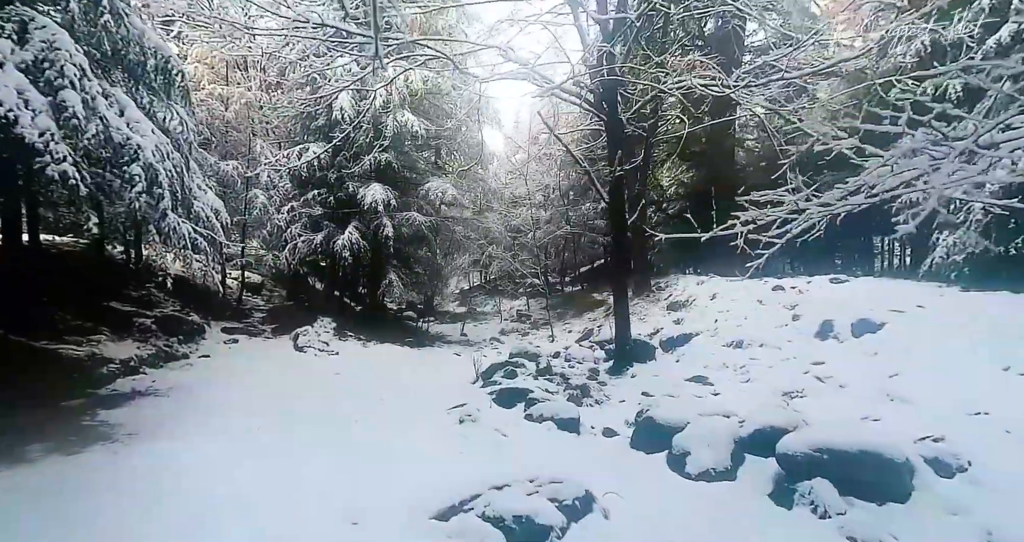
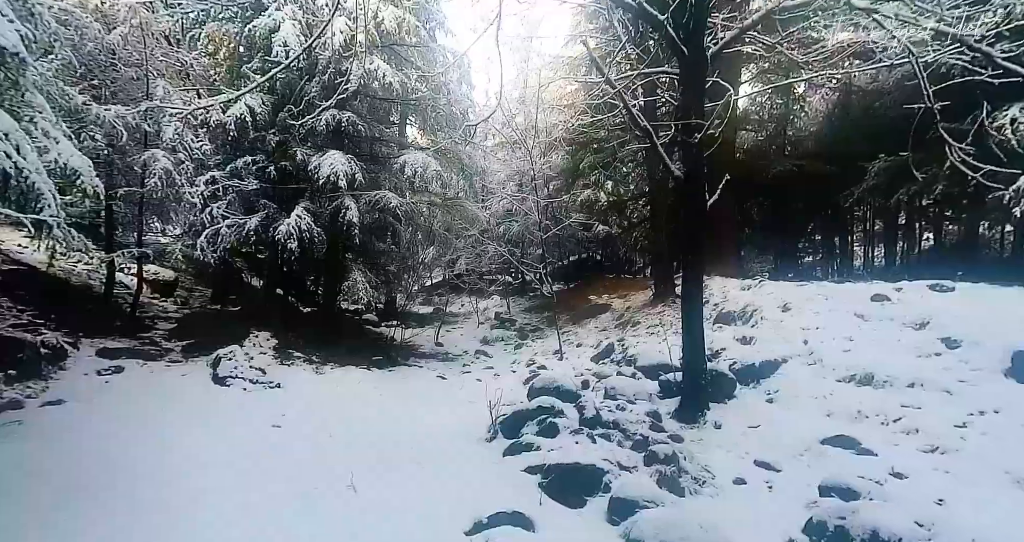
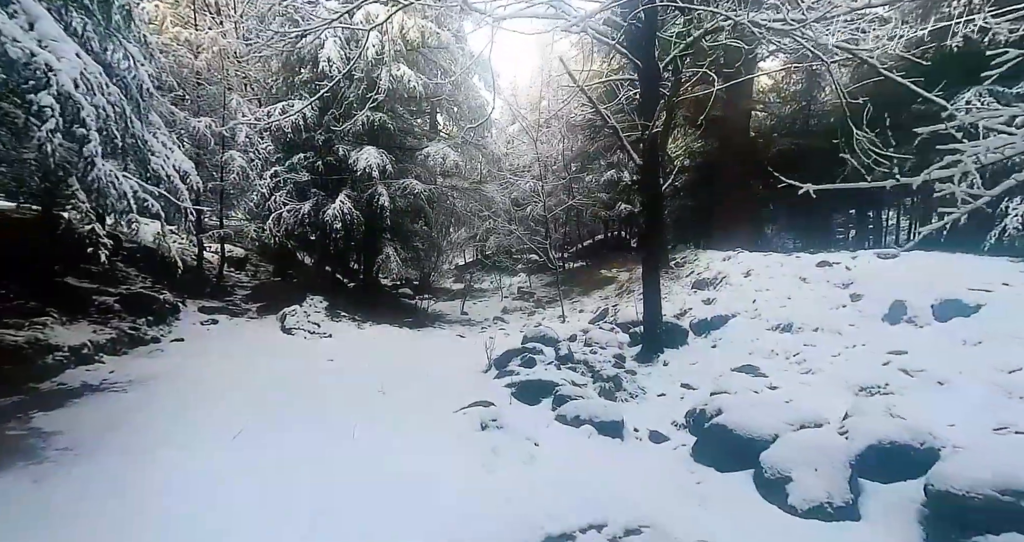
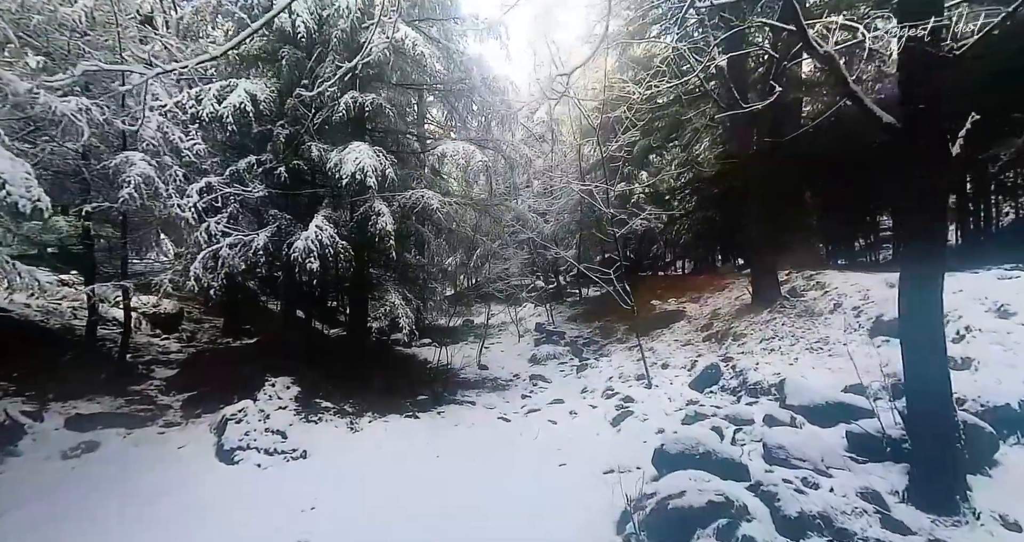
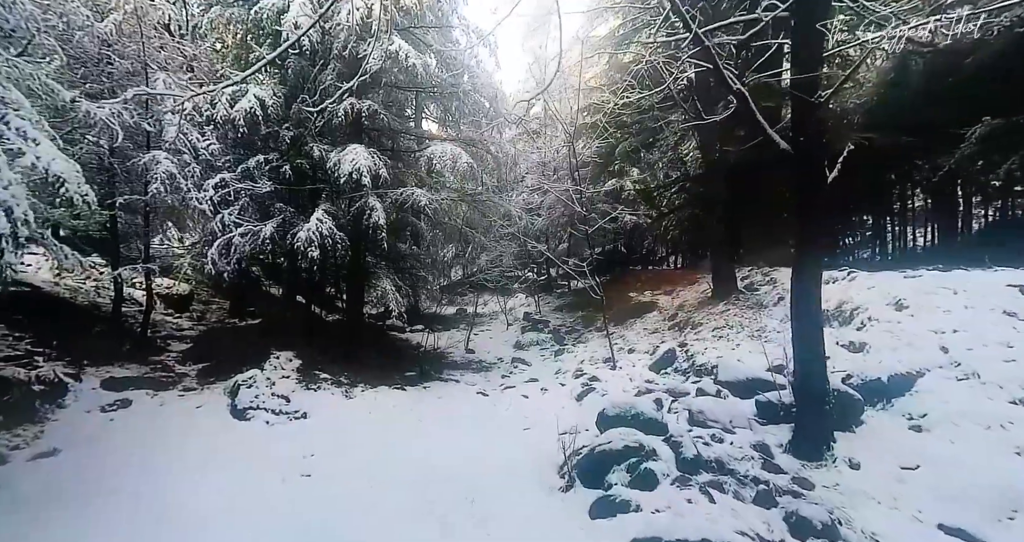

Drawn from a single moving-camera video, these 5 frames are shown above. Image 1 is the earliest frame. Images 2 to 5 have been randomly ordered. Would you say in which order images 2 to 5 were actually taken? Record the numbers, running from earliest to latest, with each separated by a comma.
3, 2, 5, 4
